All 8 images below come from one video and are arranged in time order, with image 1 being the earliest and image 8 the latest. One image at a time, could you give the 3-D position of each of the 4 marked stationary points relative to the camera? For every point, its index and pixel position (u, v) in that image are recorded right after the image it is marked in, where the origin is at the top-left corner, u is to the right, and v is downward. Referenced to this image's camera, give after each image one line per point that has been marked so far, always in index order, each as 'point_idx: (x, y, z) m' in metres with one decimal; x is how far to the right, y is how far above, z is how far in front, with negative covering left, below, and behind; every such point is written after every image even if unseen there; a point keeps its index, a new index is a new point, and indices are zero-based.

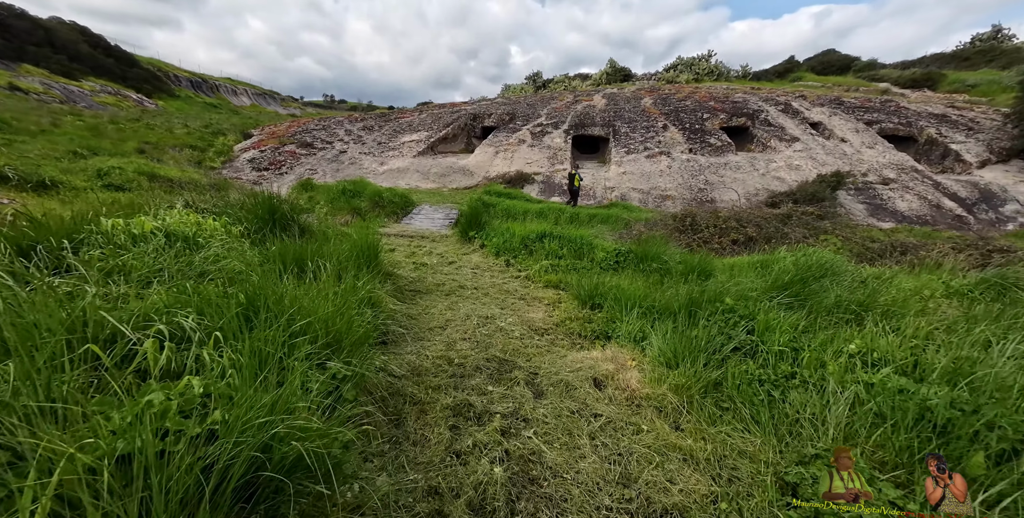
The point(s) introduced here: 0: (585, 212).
0: (+1.9, +1.2, +9.8) m
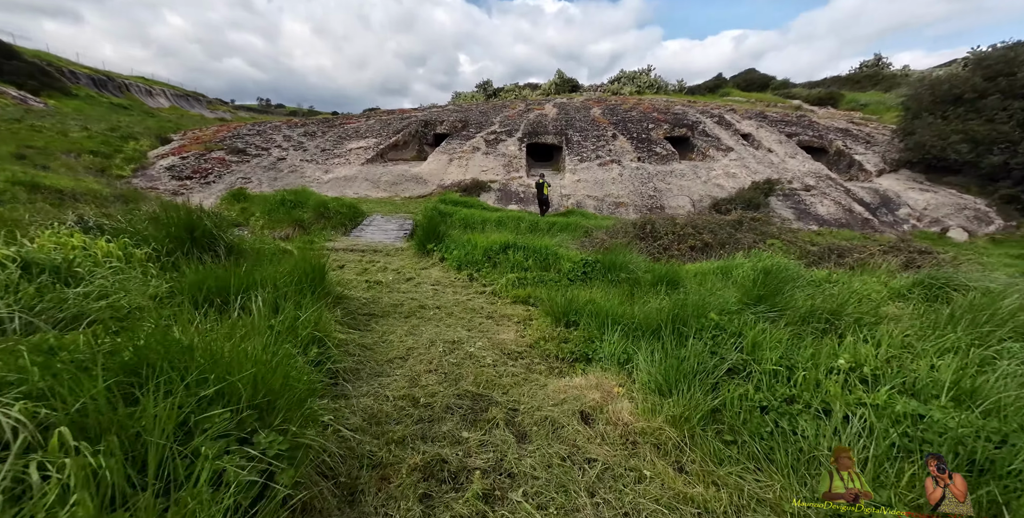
0: (+0.8, +1.0, +9.7) m
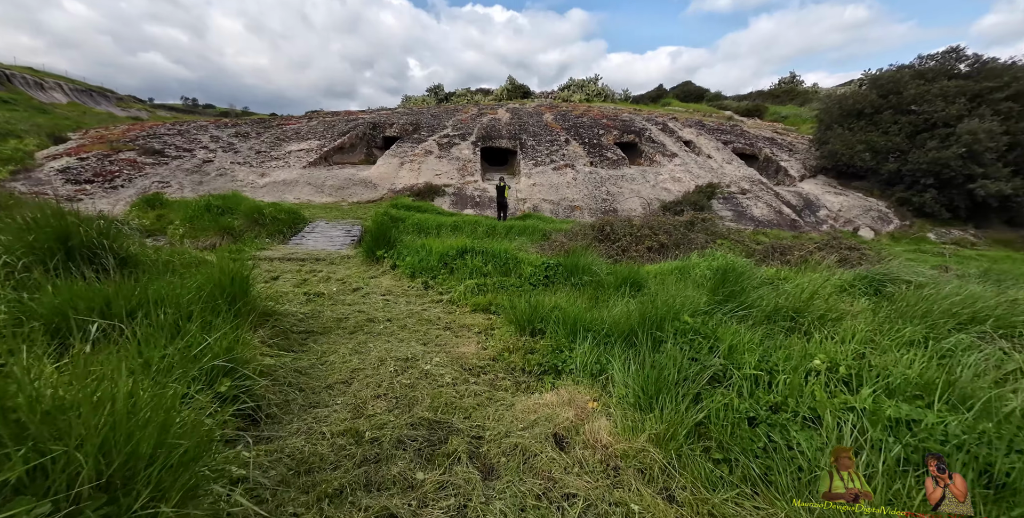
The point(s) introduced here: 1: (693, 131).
0: (-0.3, +0.9, +9.5) m
1: (+9.4, +6.7, +19.9) m
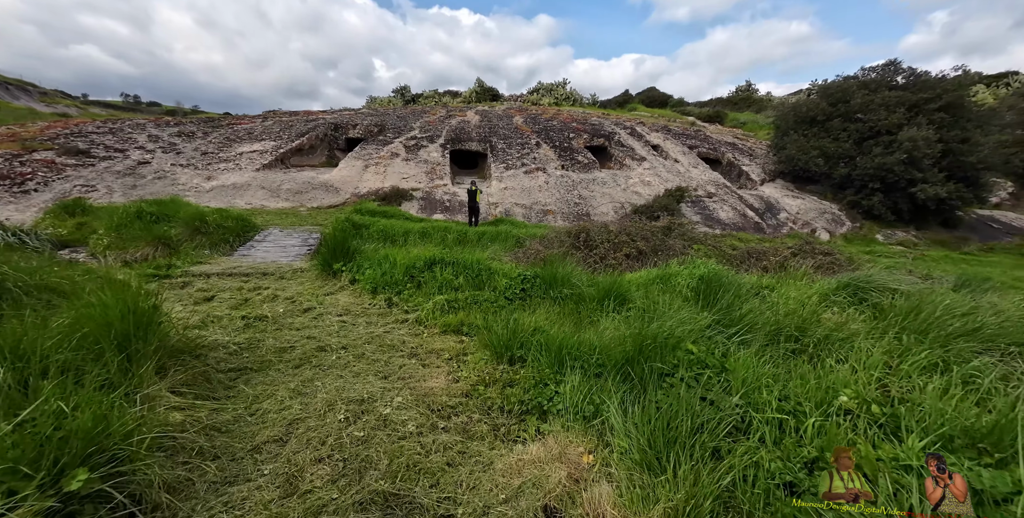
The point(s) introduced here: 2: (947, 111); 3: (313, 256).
0: (-1.0, +0.7, +9.1) m
1: (+7.9, +6.6, +20.2) m
2: (+15.5, +5.3, +13.5) m
3: (-3.1, 0.0, +6.0) m
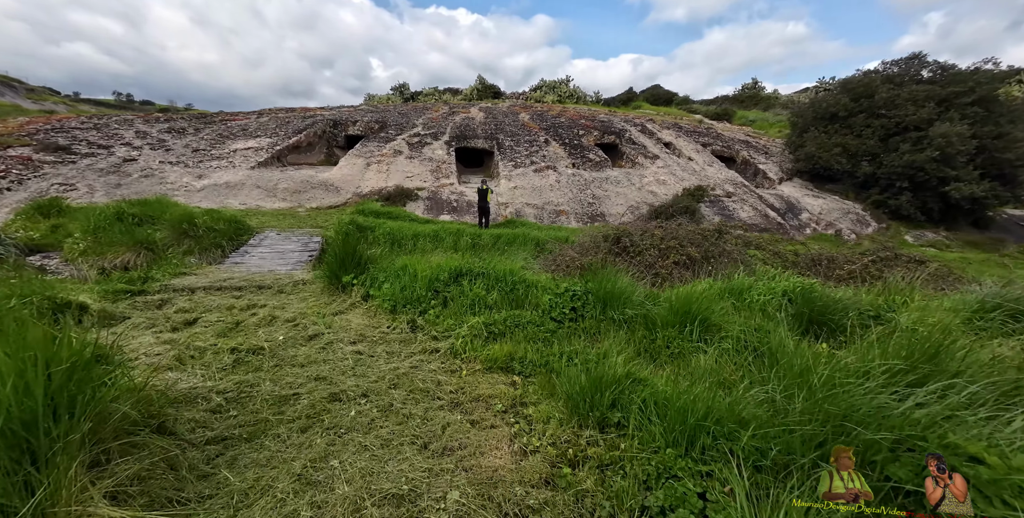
0: (-0.6, +0.6, +8.4) m
1: (+8.2, +6.5, +19.5) m
2: (+15.9, +5.2, +12.9) m
3: (-2.7, -0.1, +5.3) m
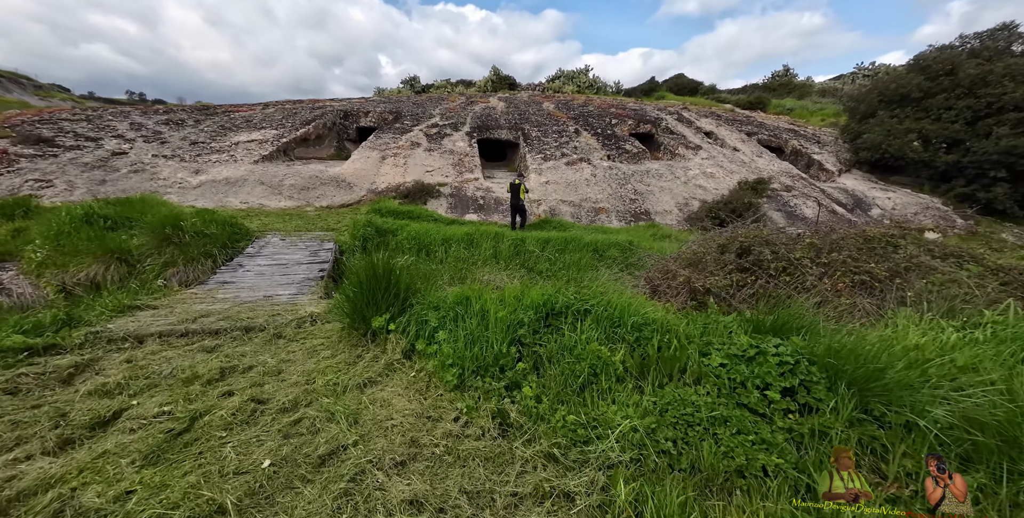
0: (+0.4, +0.4, +6.9) m
1: (+9.3, +6.5, +17.8) m
2: (+16.9, +5.1, +11.0) m
3: (-1.9, -0.3, +3.8) m
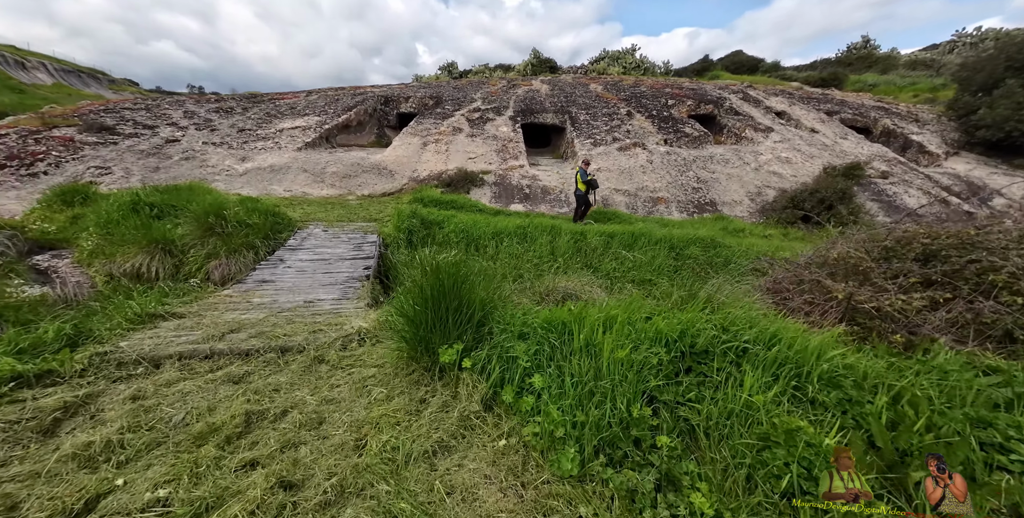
0: (+1.3, +0.5, +6.1) m
1: (+11.3, +6.7, +15.9) m
2: (+18.2, +5.0, +8.5) m
3: (-1.2, -0.3, +3.2) m
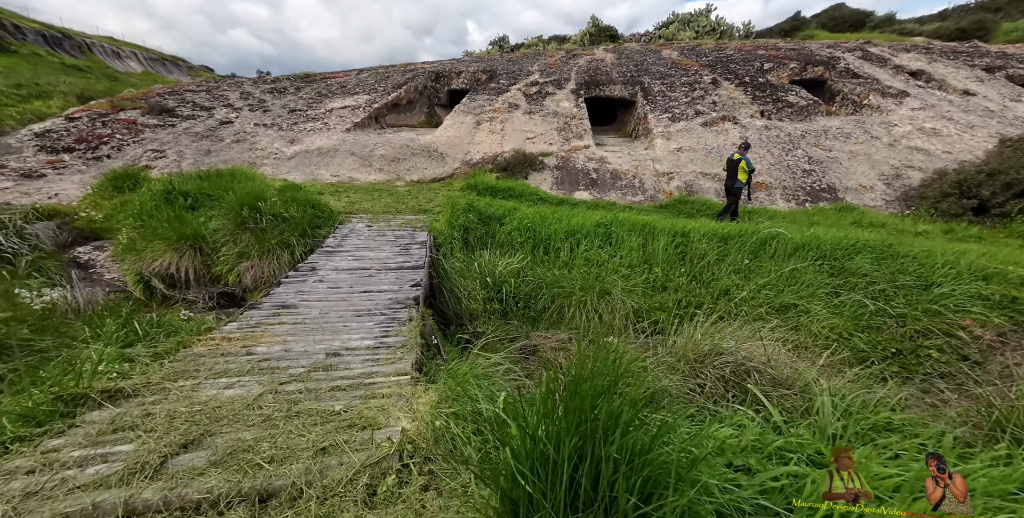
0: (+2.4, +0.3, +4.5) m
1: (+13.6, +6.8, +12.8) m
2: (+19.5, +4.6, +4.7) m
3: (-0.5, -0.5, +2.0) m
